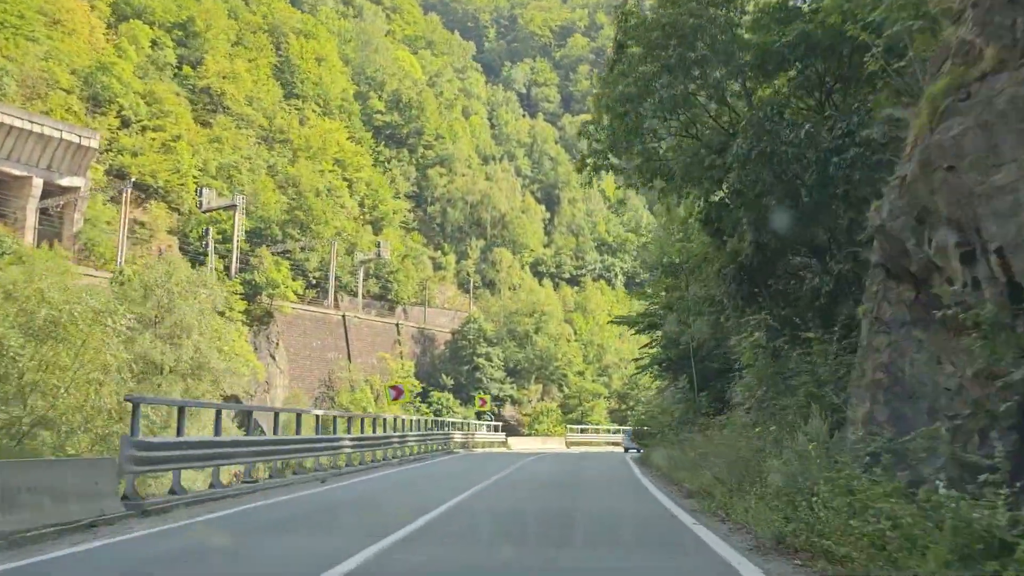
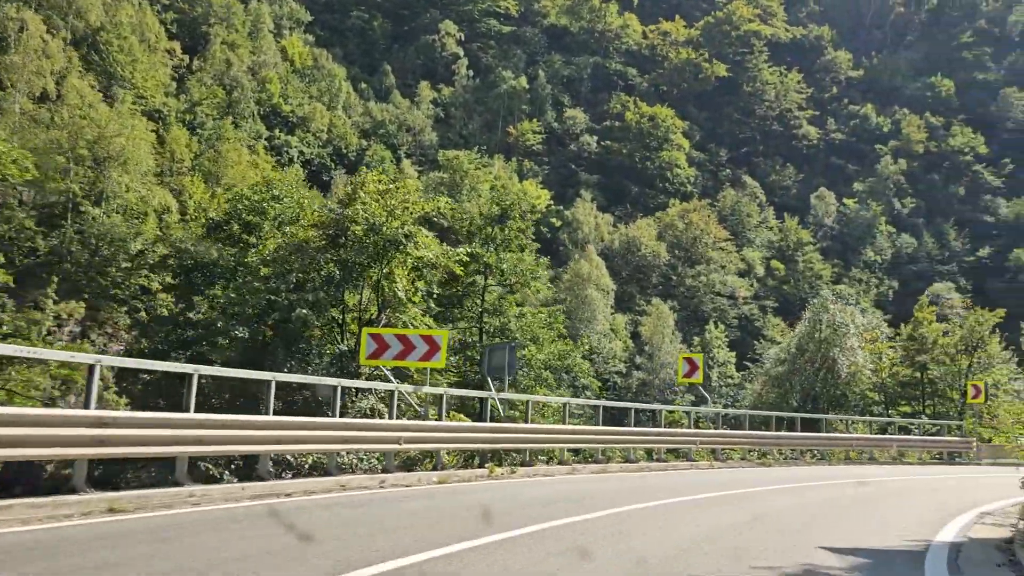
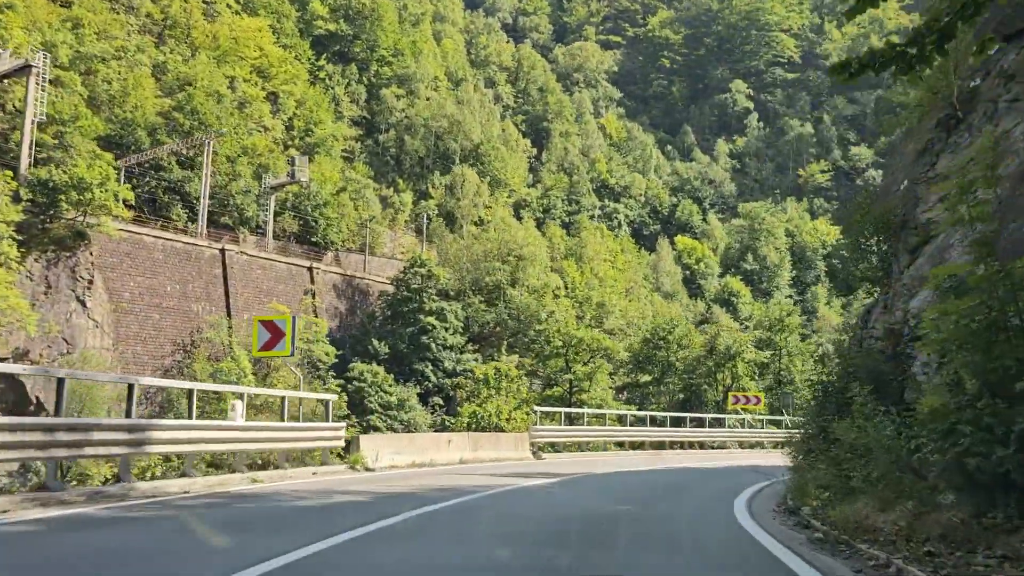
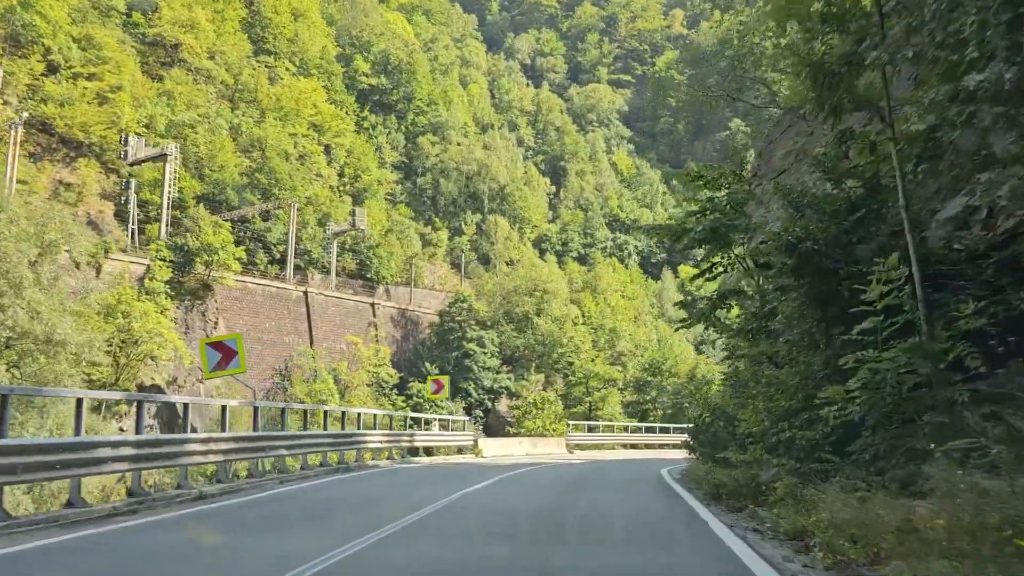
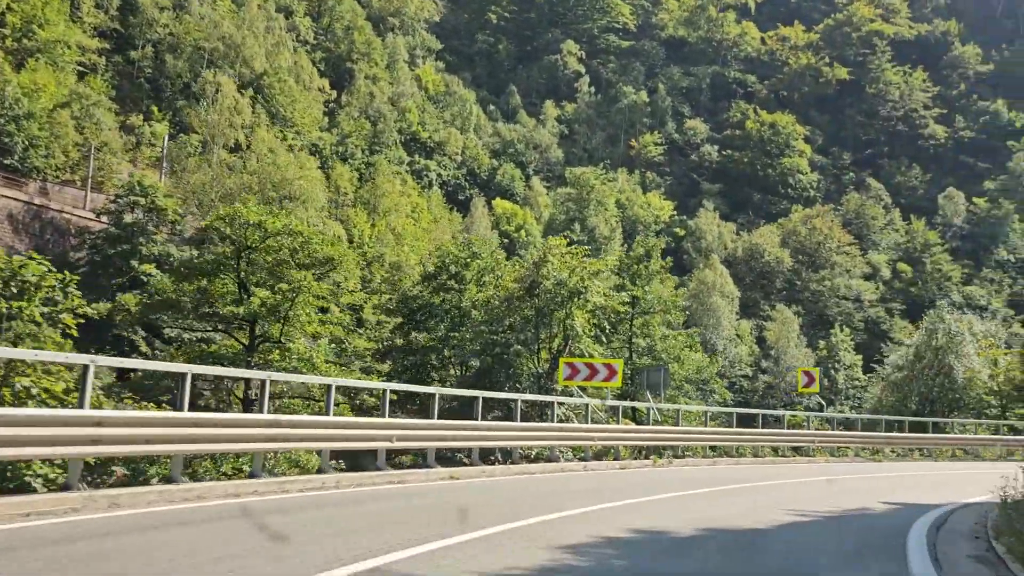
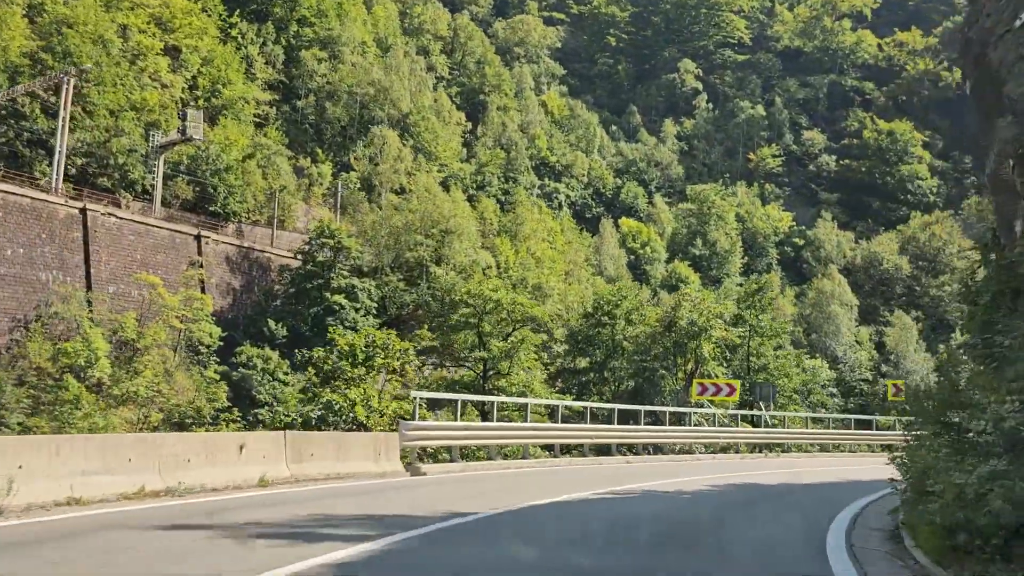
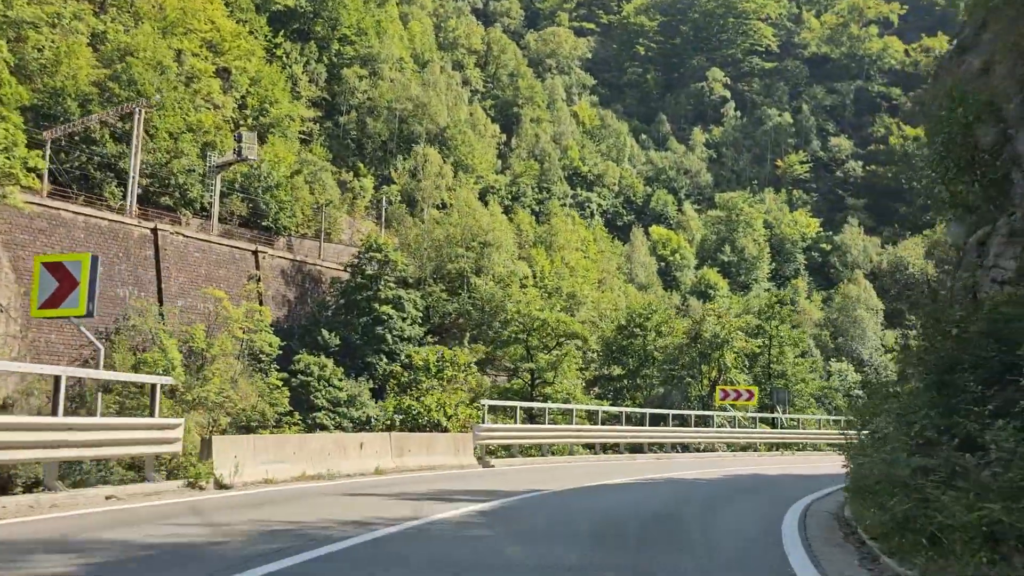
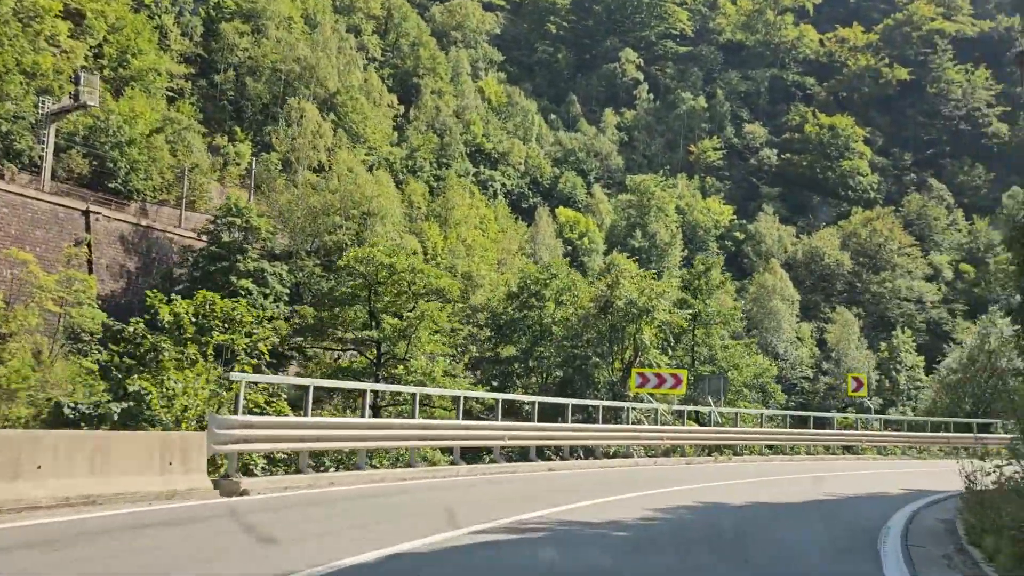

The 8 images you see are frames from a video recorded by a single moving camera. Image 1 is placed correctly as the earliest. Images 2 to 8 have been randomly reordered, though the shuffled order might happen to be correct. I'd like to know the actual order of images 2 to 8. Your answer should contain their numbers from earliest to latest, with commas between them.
4, 3, 7, 6, 8, 5, 2
